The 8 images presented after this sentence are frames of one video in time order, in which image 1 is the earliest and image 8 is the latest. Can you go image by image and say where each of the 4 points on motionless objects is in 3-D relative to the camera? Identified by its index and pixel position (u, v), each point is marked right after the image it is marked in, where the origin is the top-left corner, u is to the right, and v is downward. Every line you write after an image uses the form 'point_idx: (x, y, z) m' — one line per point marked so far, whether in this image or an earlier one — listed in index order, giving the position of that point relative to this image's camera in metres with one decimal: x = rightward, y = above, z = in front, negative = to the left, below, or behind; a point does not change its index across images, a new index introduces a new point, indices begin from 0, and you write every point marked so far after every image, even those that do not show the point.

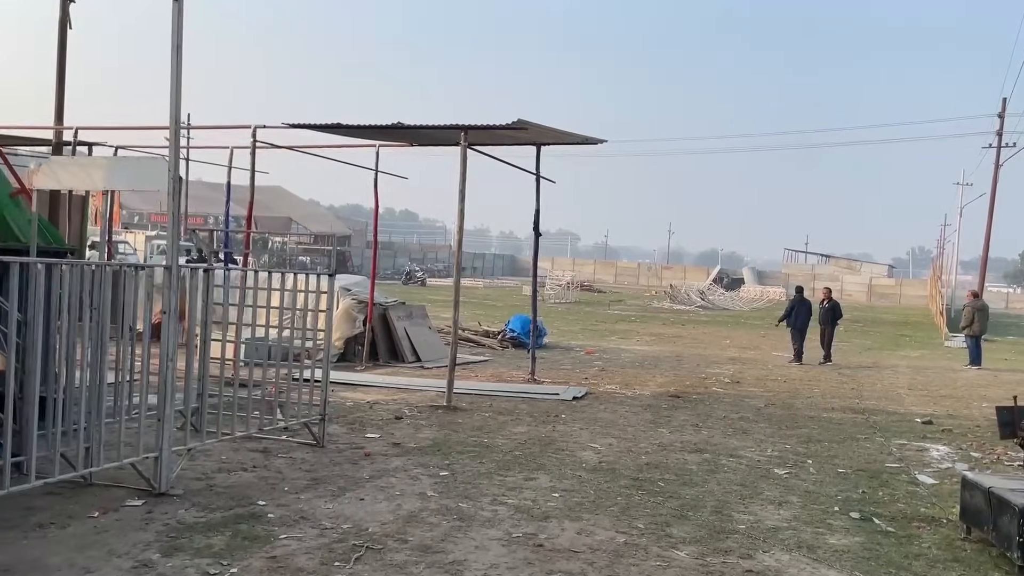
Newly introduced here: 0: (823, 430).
0: (+3.7, -1.7, +9.8) m
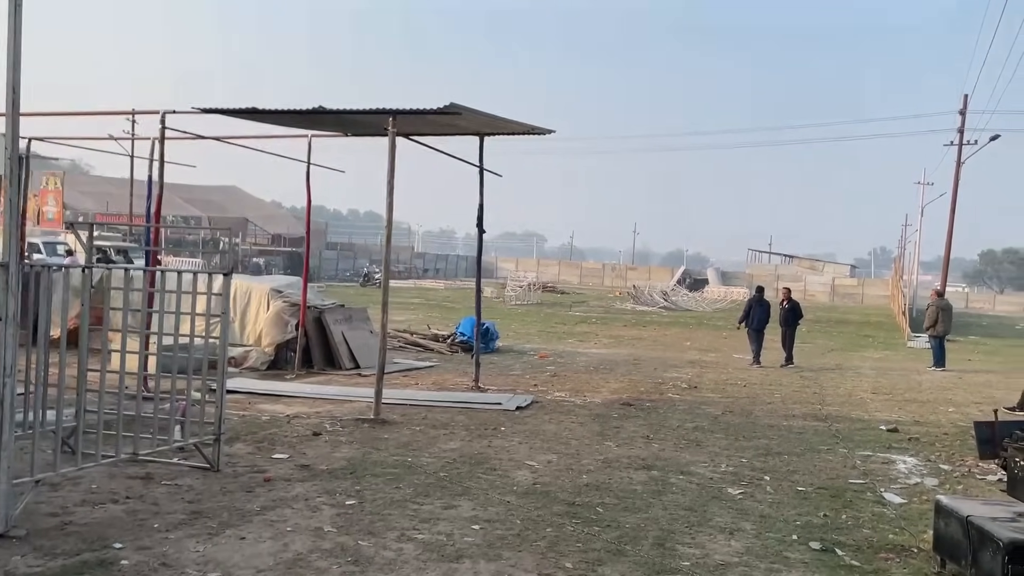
0: (+3.0, -1.7, +9.1) m
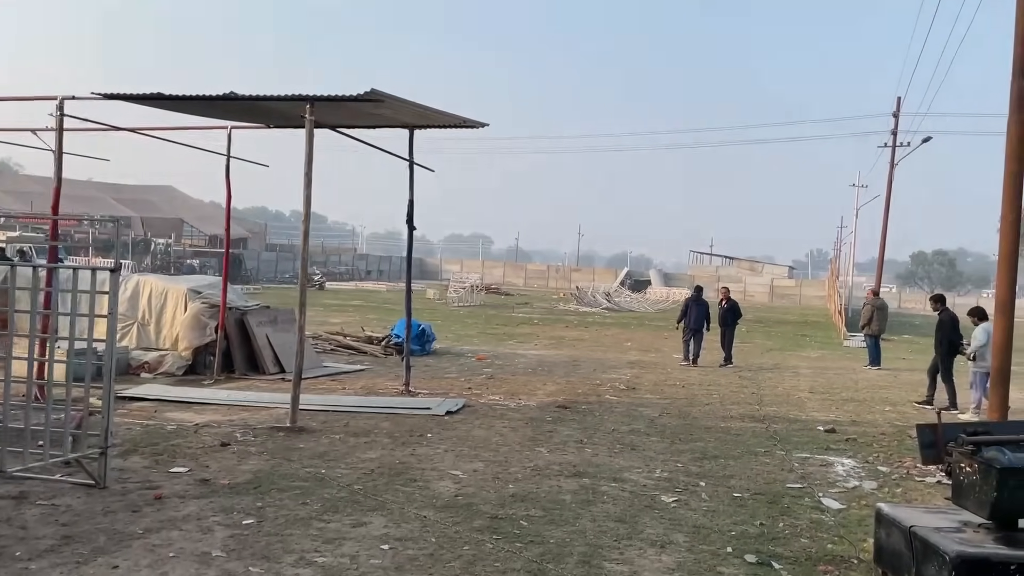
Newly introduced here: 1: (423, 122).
0: (+2.2, -1.6, +8.8) m
1: (-1.2, +2.2, +10.9) m
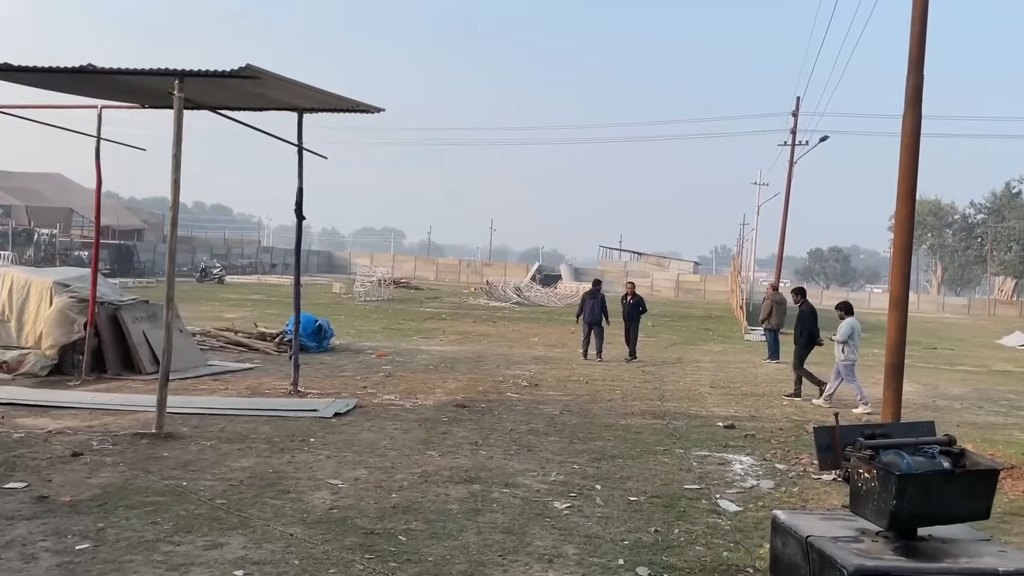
0: (+1.1, -1.6, +8.5) m
1: (-2.5, +2.3, +10.3) m
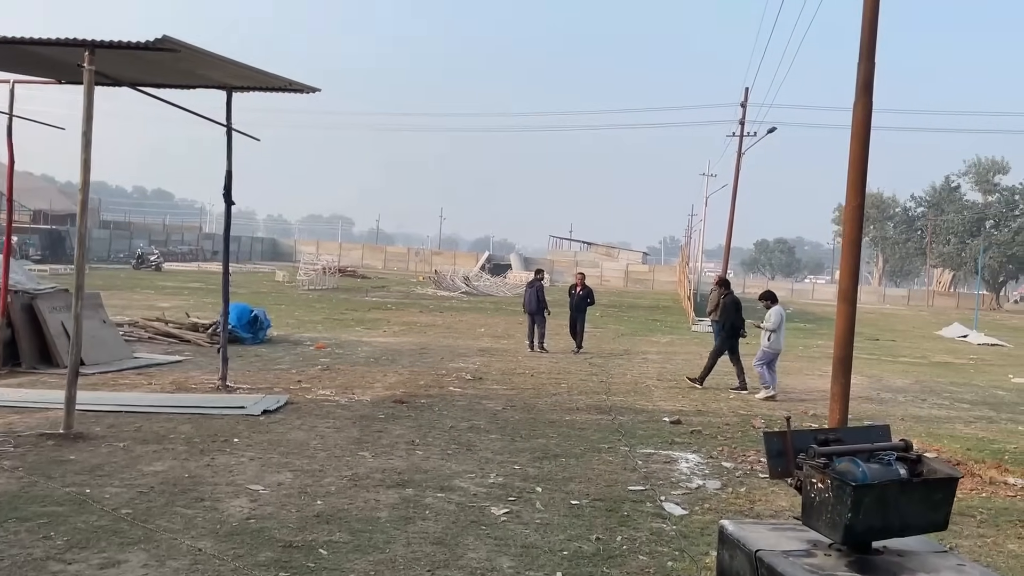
0: (+0.5, -1.5, +8.2) m
1: (-3.1, +2.4, +9.7) m
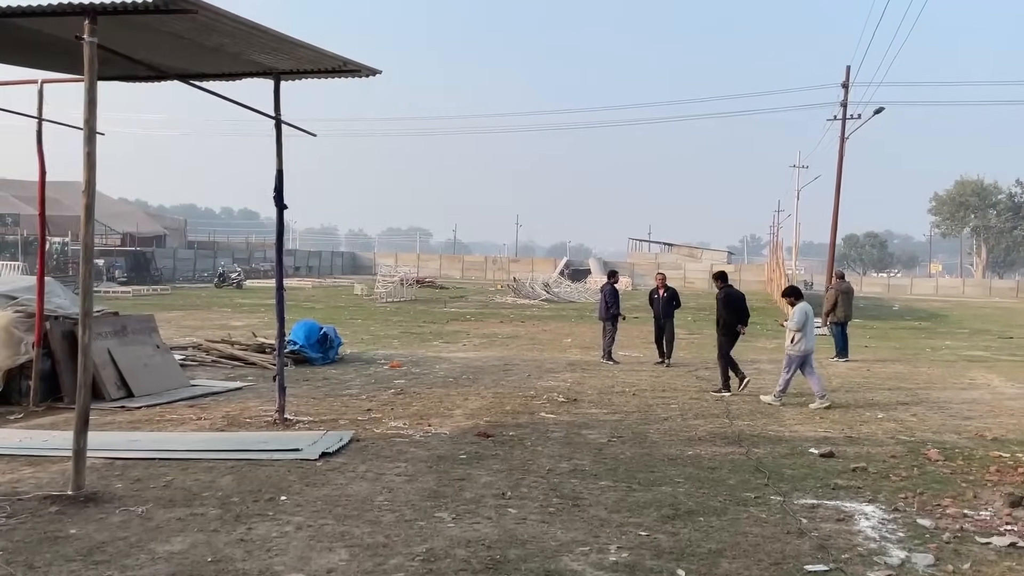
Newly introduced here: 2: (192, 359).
0: (+1.4, -1.5, +6.4) m
1: (-2.2, +2.2, +8.3) m
2: (-5.1, -1.1, +13.1) m
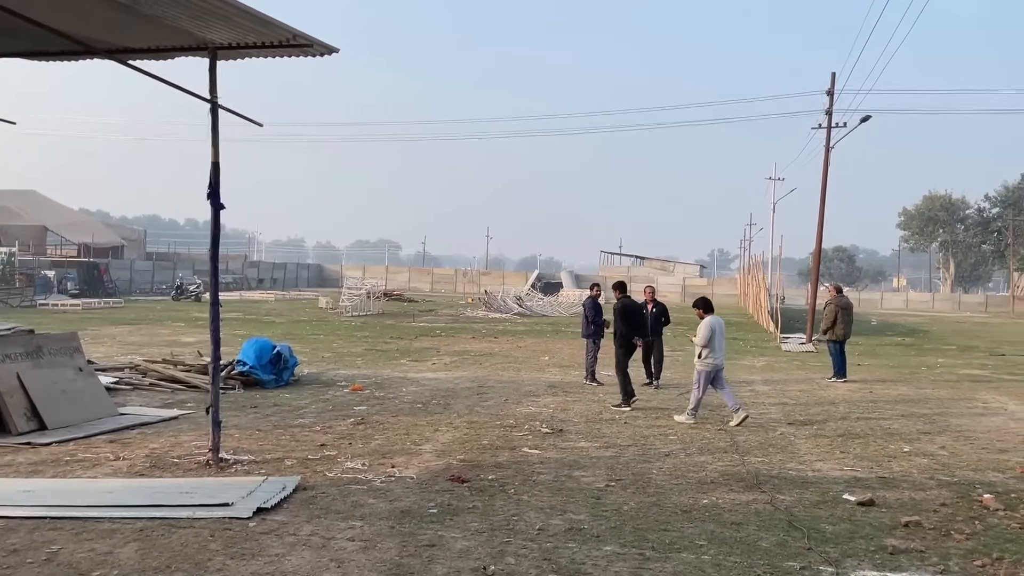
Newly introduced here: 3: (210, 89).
0: (+1.3, -1.6, +5.2) m
1: (-2.4, +2.1, +7.0) m
2: (-5.4, -1.3, +11.7) m
3: (-2.6, +1.7, +7.3) m
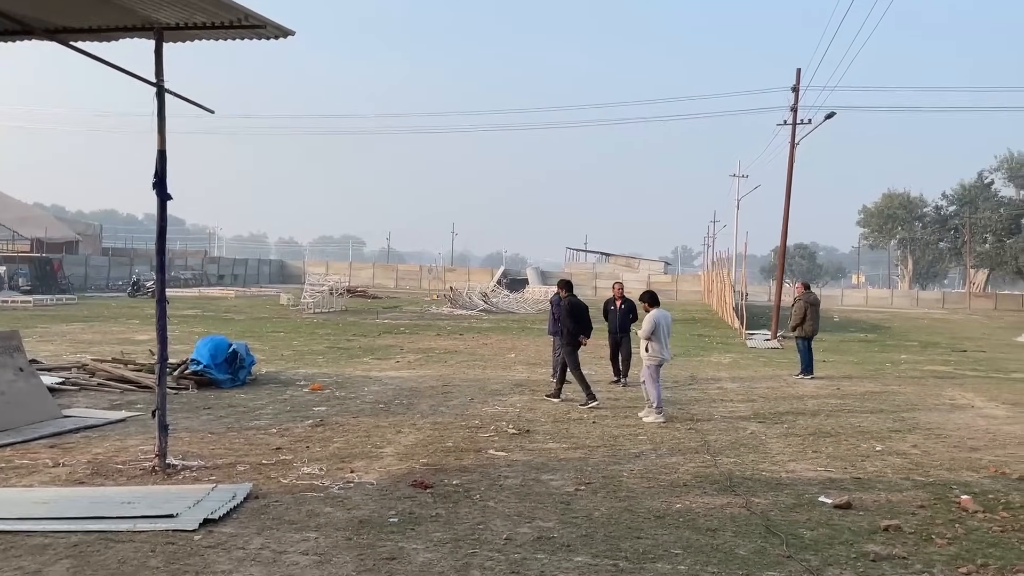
0: (+1.1, -1.6, +4.9) m
1: (-2.7, +2.1, +6.5) m
2: (-5.9, -1.3, +11.1) m
3: (-2.9, +1.8, +6.8) m
